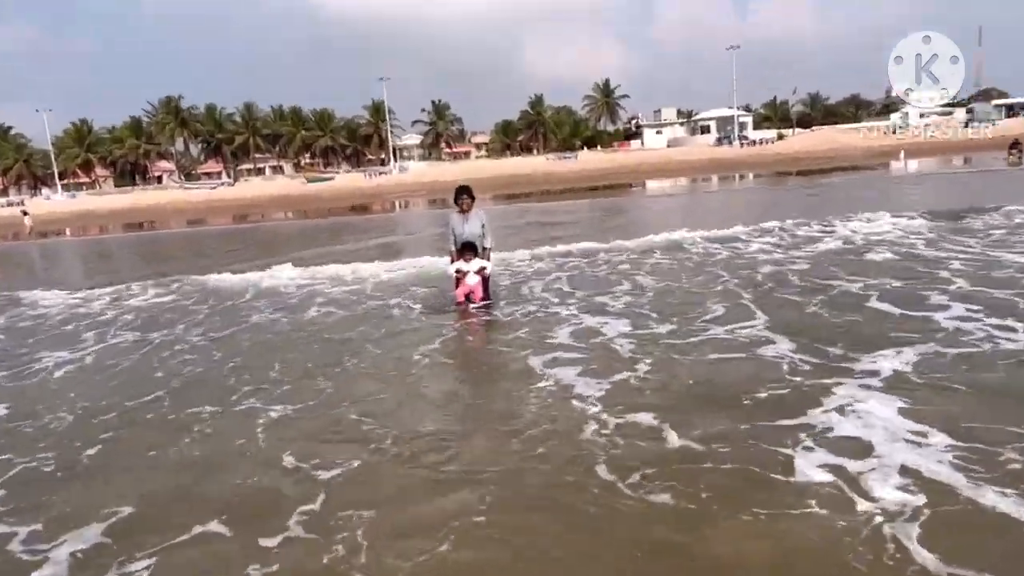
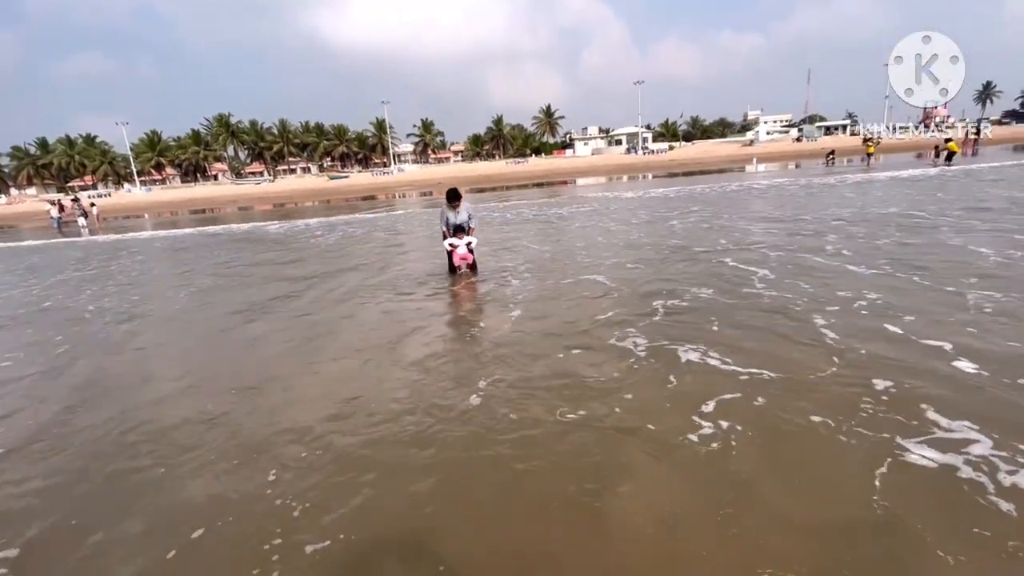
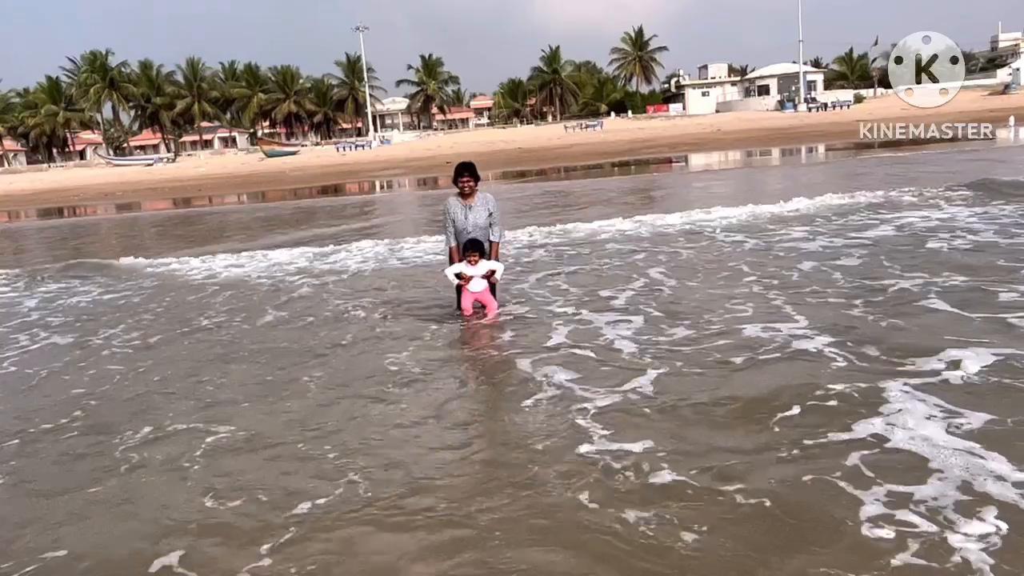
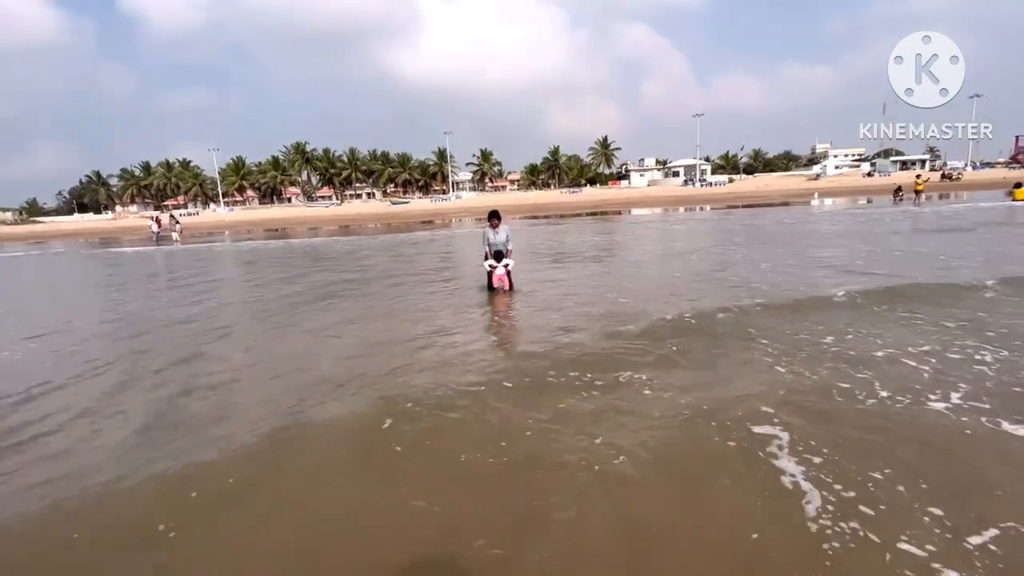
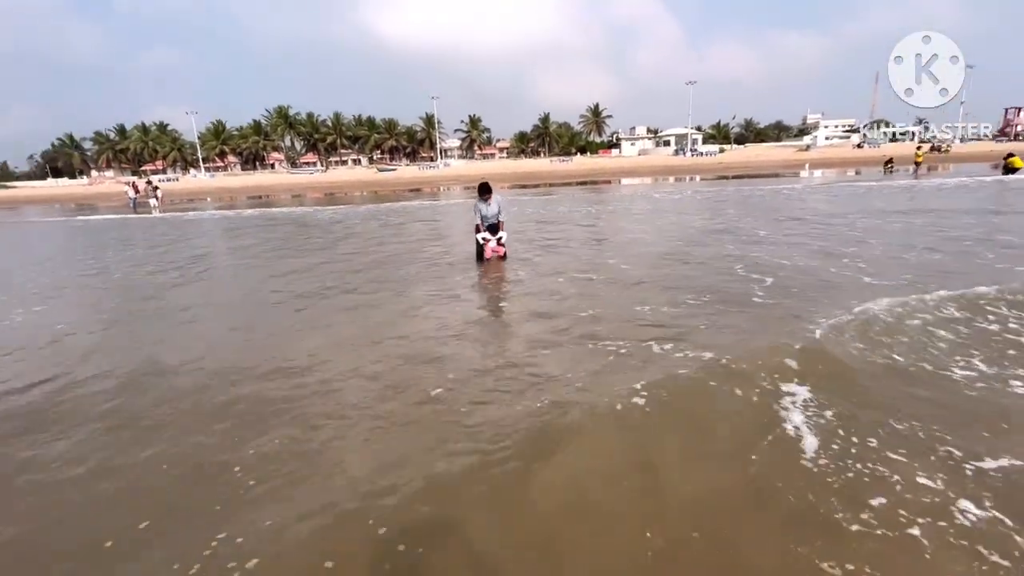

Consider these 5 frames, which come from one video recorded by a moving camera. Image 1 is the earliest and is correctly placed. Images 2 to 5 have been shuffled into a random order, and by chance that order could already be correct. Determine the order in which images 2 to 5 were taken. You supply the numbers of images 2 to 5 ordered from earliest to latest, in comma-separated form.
3, 2, 5, 4
